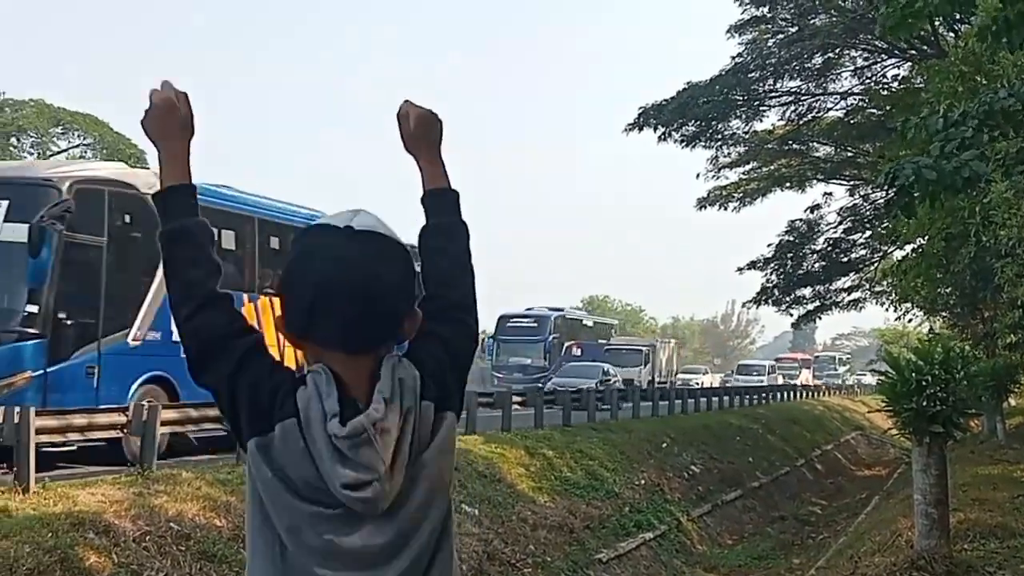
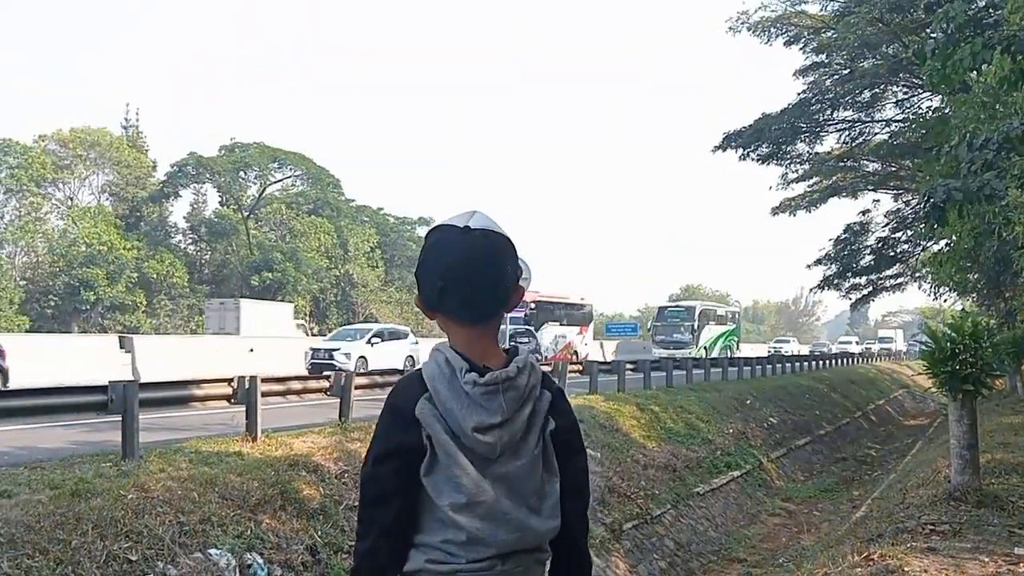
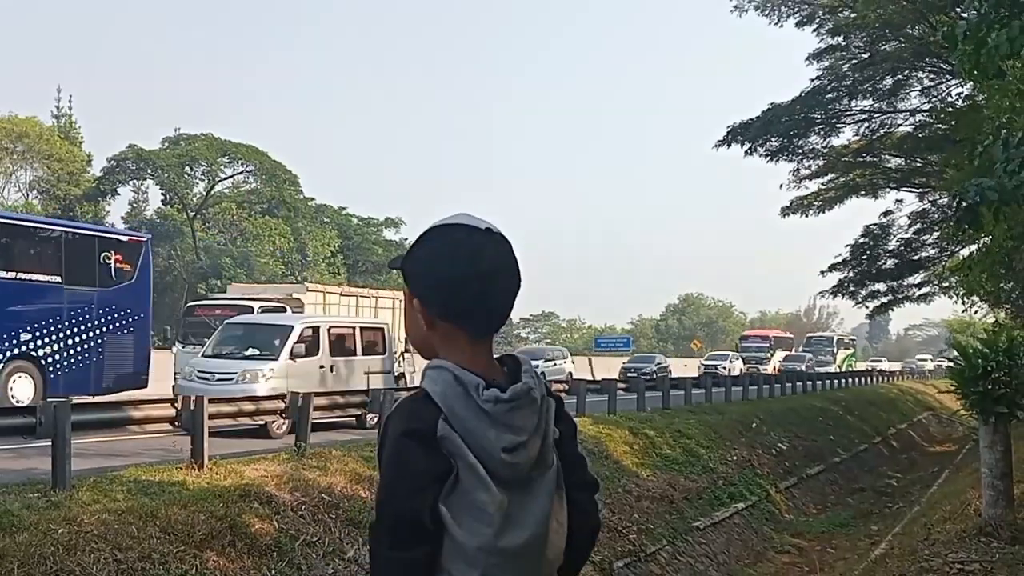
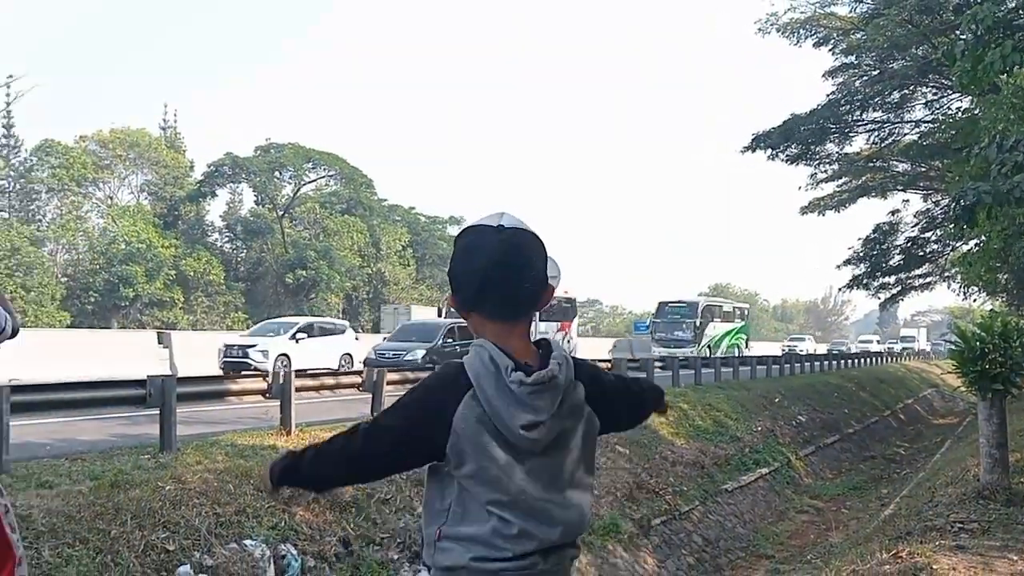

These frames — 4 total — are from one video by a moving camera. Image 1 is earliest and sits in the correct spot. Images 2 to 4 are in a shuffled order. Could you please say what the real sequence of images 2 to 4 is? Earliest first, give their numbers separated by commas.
3, 2, 4
